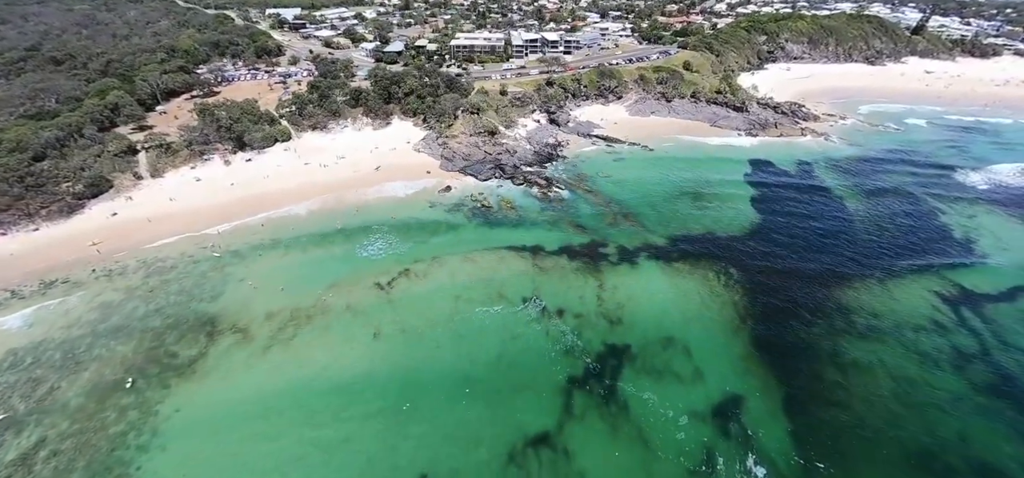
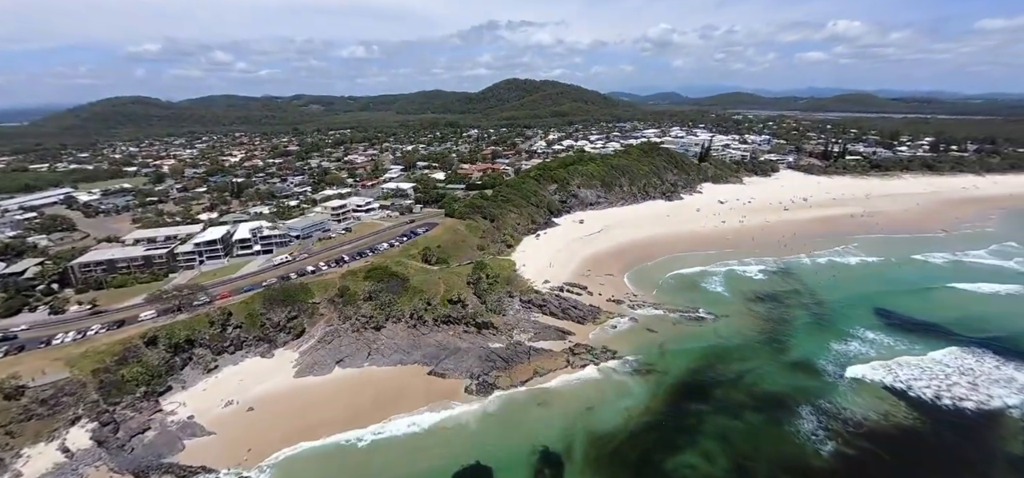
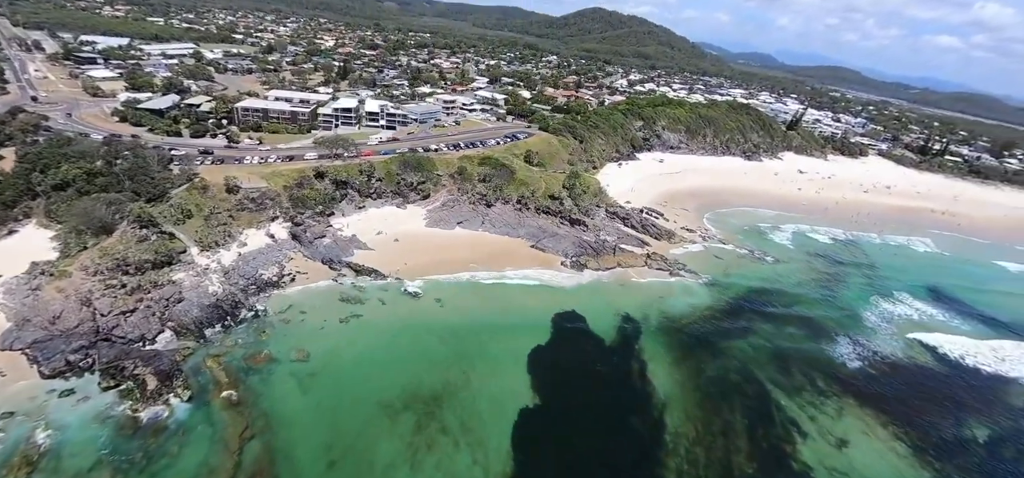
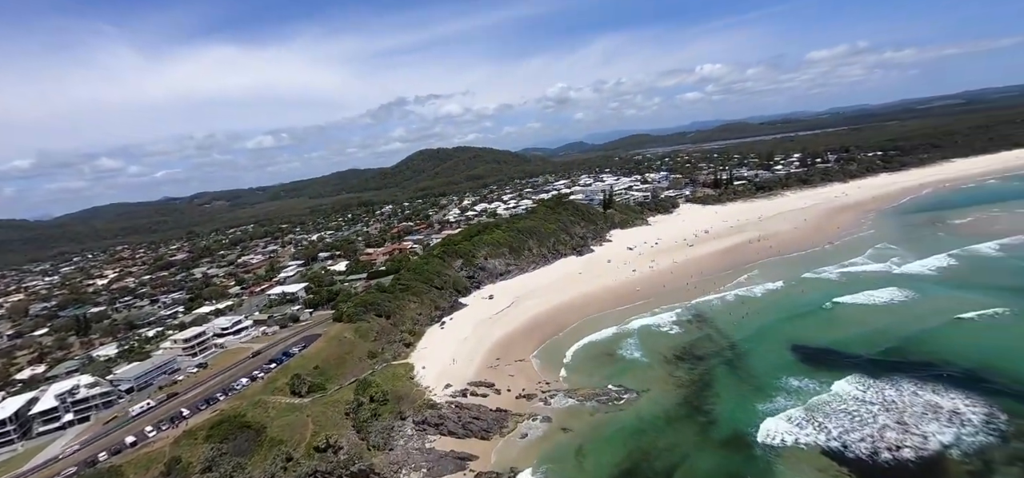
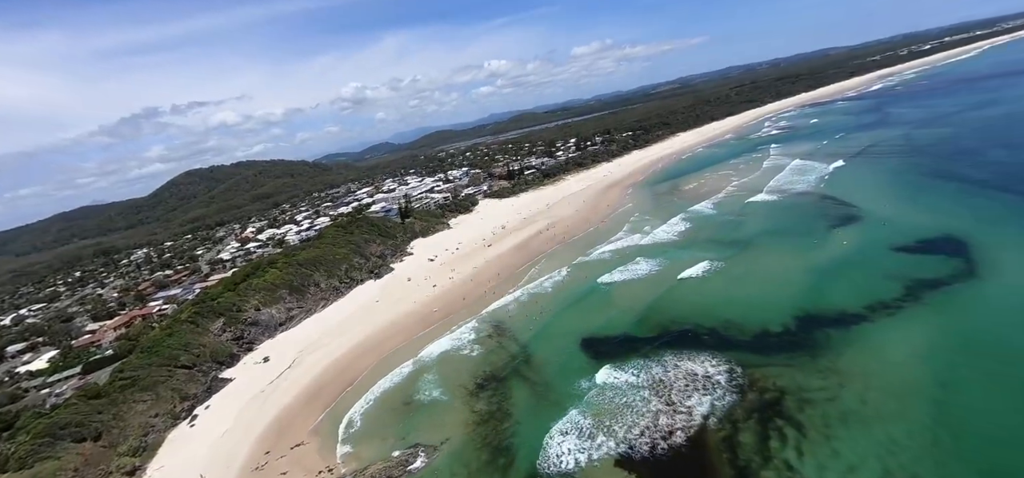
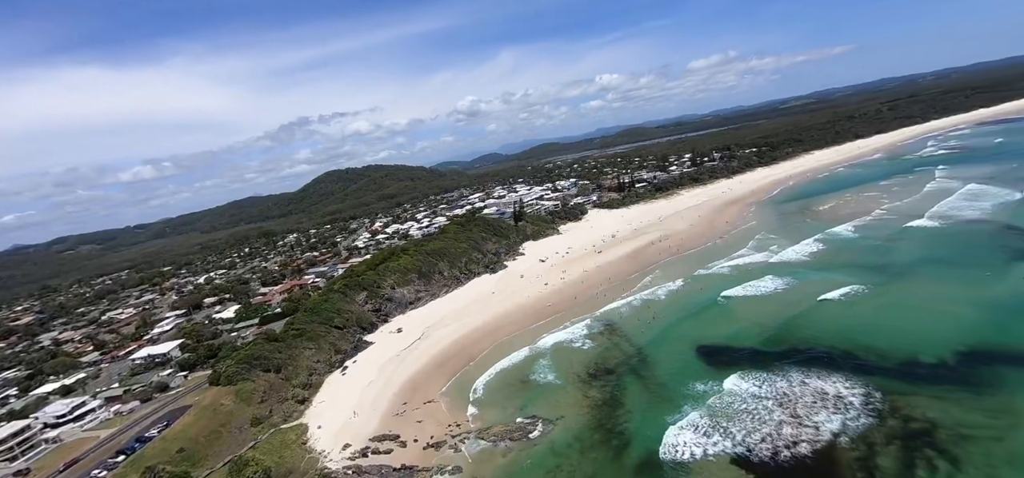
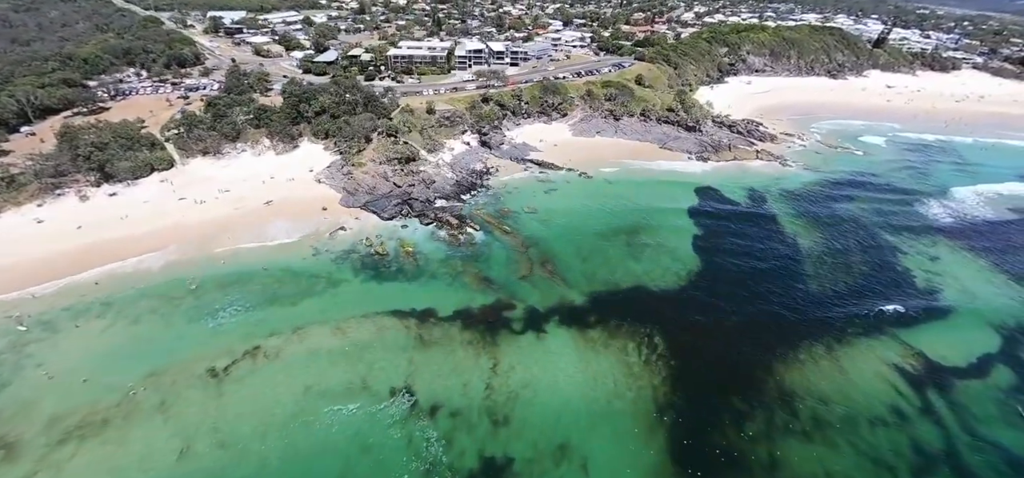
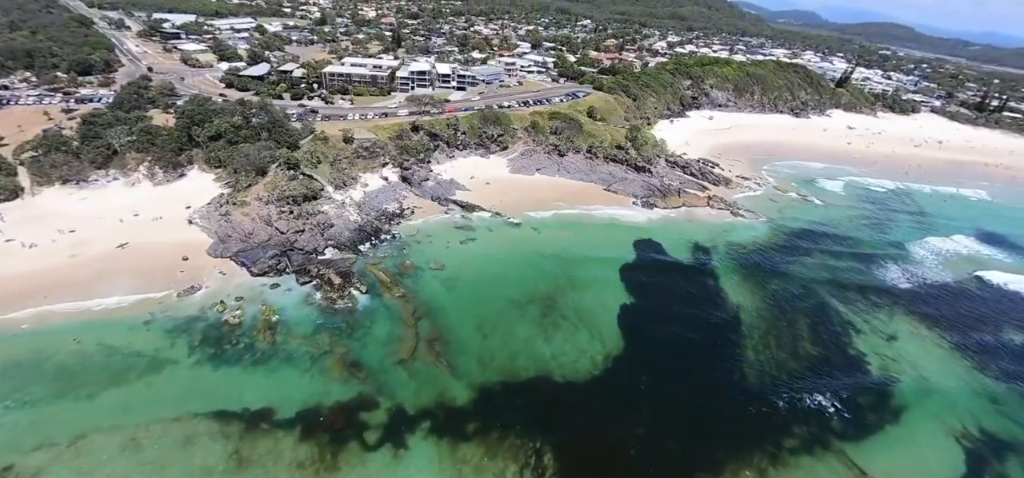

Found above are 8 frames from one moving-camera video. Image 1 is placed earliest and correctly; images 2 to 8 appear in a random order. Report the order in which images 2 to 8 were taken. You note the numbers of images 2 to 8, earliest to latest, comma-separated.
7, 8, 3, 2, 4, 6, 5
